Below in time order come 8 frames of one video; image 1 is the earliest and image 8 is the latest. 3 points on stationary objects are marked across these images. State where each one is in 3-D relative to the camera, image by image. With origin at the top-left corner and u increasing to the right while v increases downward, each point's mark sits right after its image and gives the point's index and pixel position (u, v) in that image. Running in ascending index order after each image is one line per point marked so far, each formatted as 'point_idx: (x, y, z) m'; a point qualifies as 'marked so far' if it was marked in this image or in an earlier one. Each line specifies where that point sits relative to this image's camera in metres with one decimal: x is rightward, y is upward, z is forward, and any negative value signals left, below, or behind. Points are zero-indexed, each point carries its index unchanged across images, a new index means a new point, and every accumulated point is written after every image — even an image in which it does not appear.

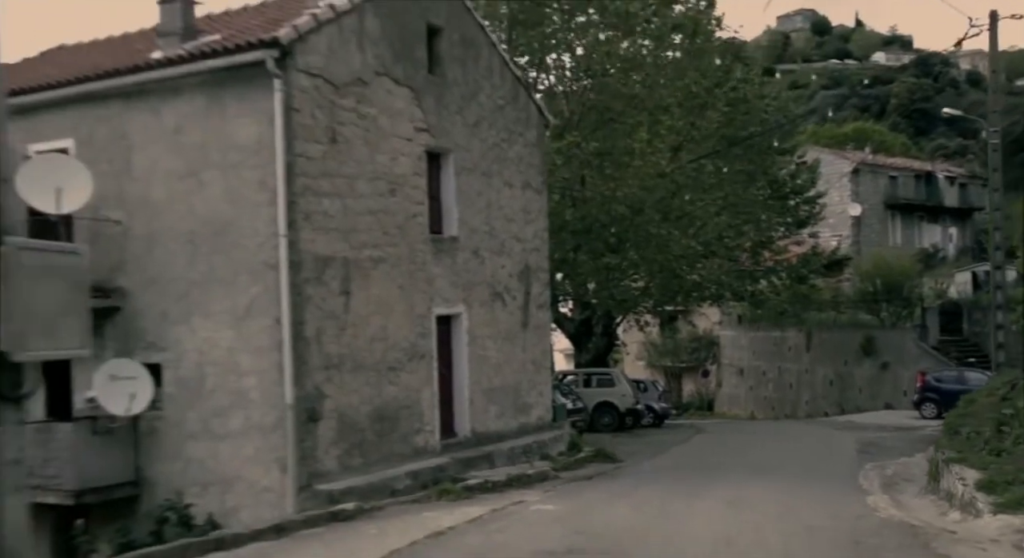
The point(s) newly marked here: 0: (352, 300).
0: (-2.2, -0.3, +14.6) m
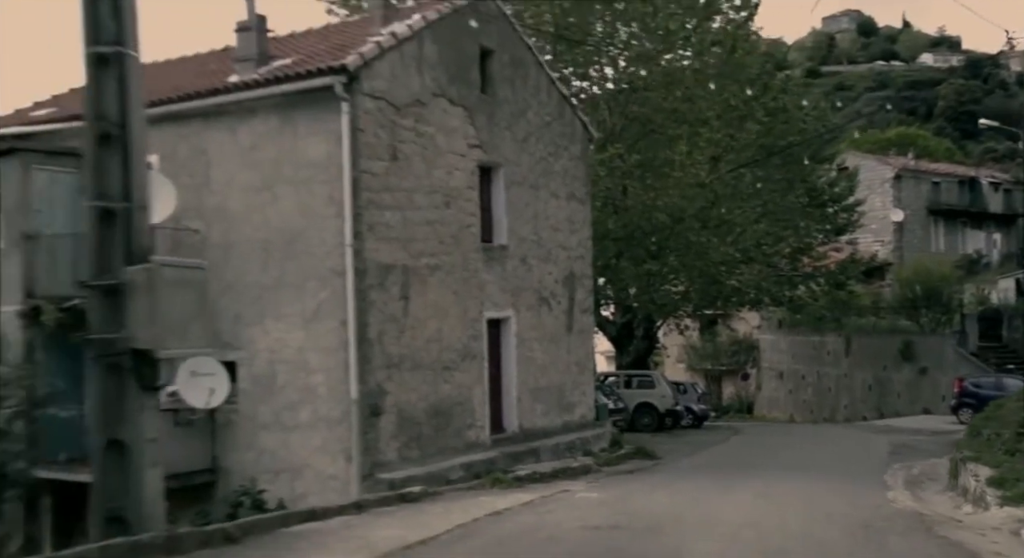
0: (-1.5, -0.4, +15.8) m
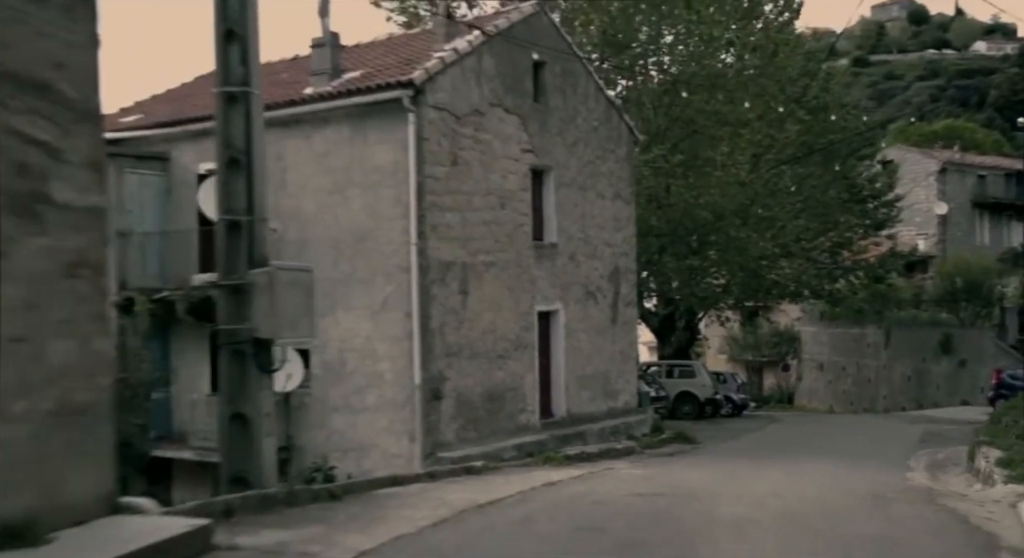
0: (-0.7, -0.3, +17.3) m
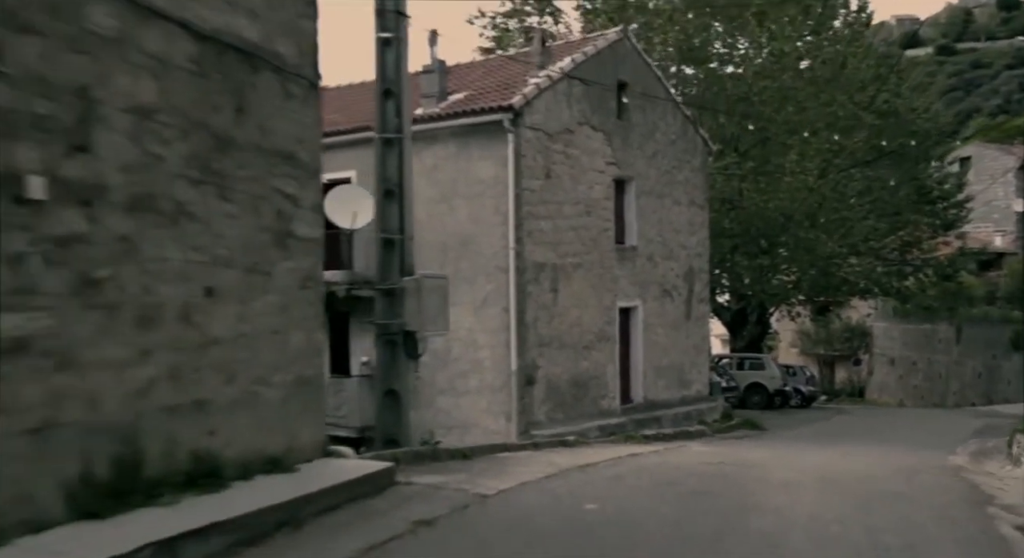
0: (+0.9, -0.3, +19.5) m
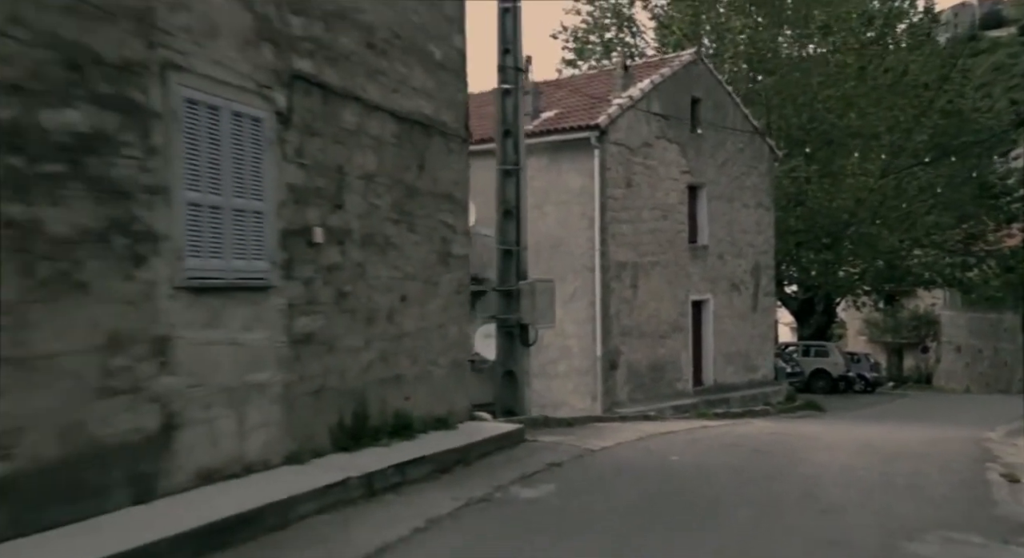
0: (+2.6, -0.2, +22.1) m
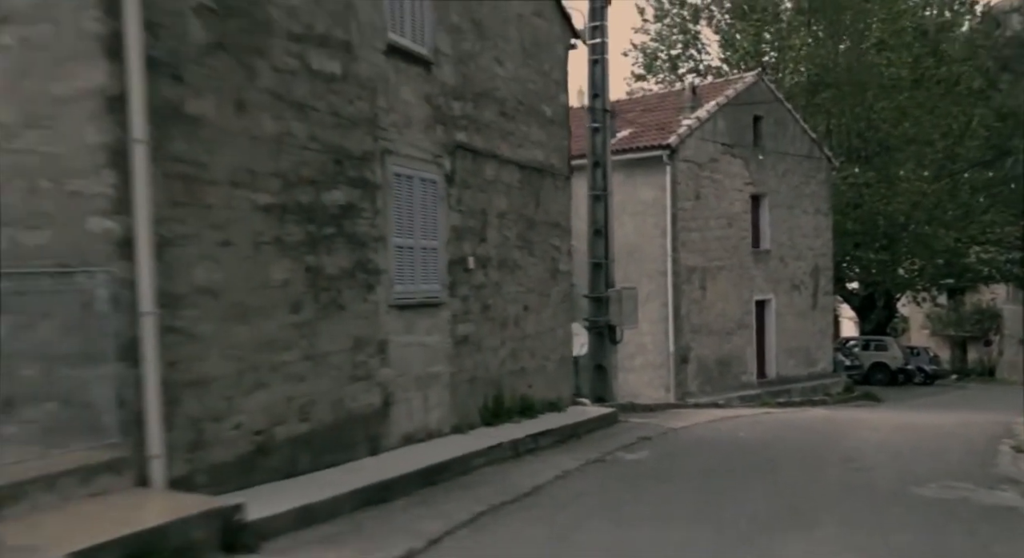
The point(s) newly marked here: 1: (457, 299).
0: (+4.4, -0.3, +24.4) m
1: (-0.5, -0.2, +10.2) m
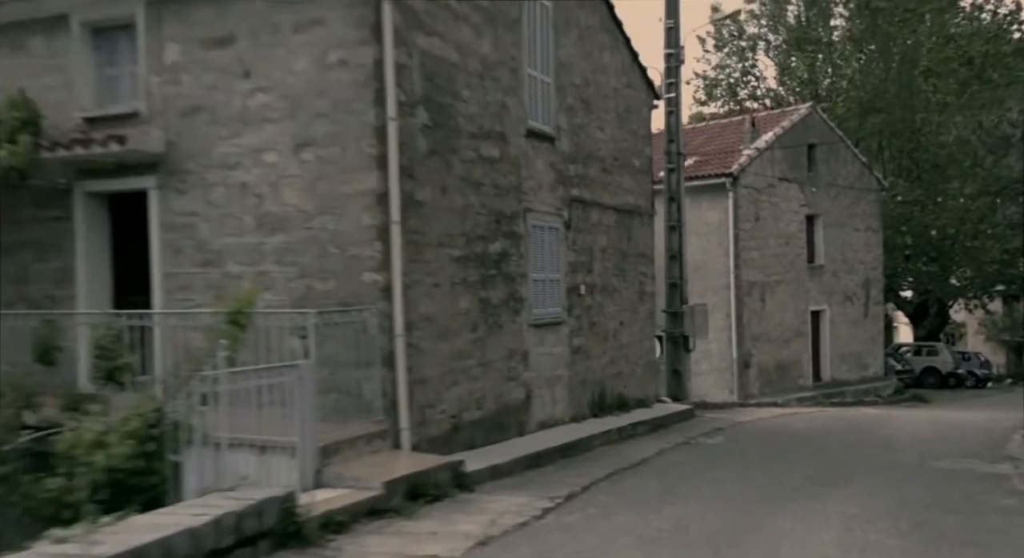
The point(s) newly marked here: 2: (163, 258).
0: (+6.4, -0.6, +27.1) m
1: (+0.7, -0.5, +13.1) m
2: (-3.1, +0.2, +9.5) m
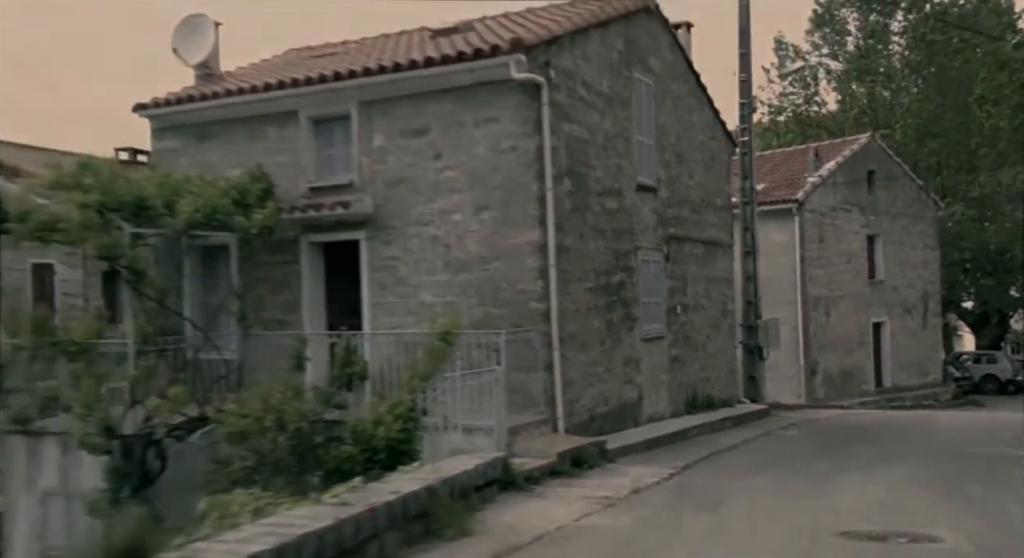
0: (+8.9, -1.0, +29.7) m
1: (+2.4, -0.8, +16.1) m
2: (-1.7, -0.2, +12.7) m
